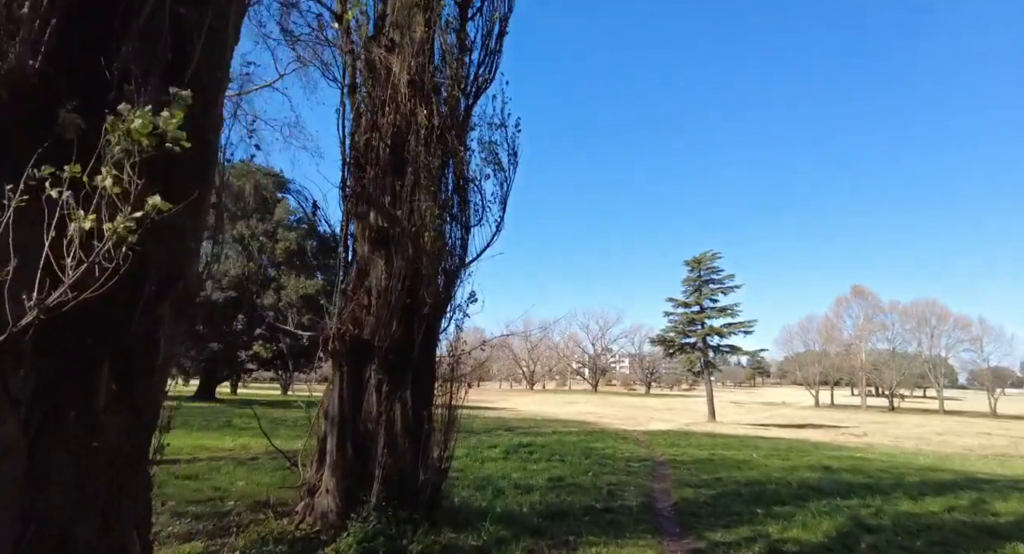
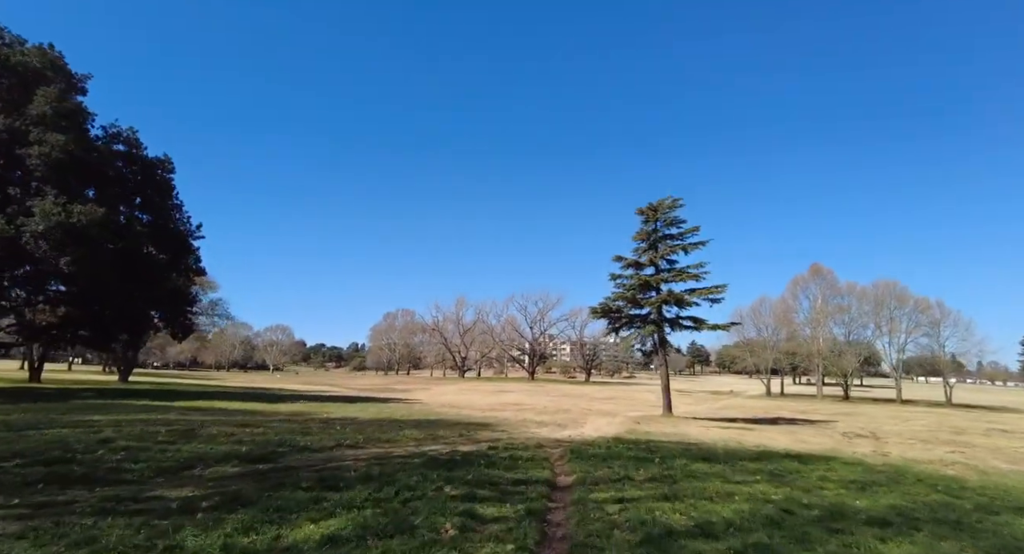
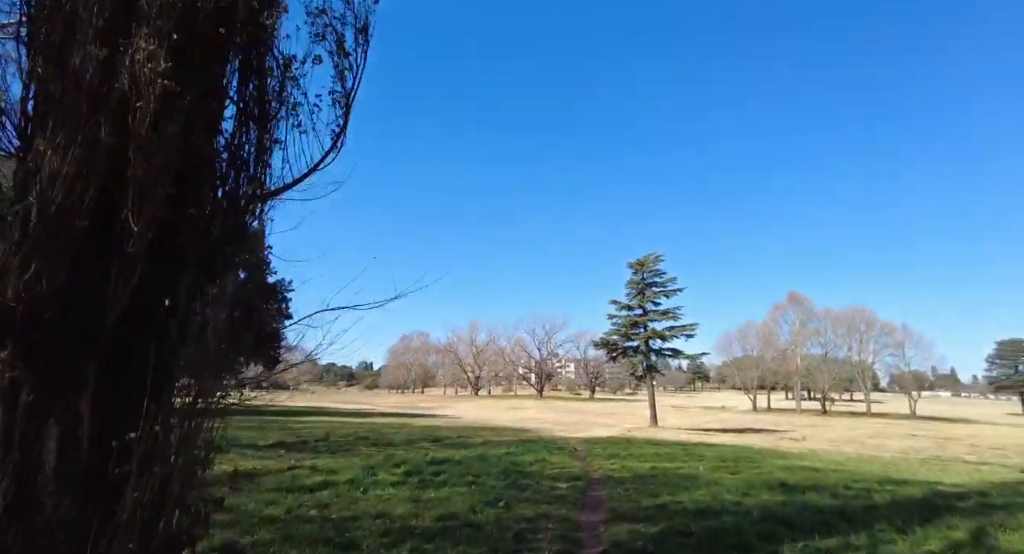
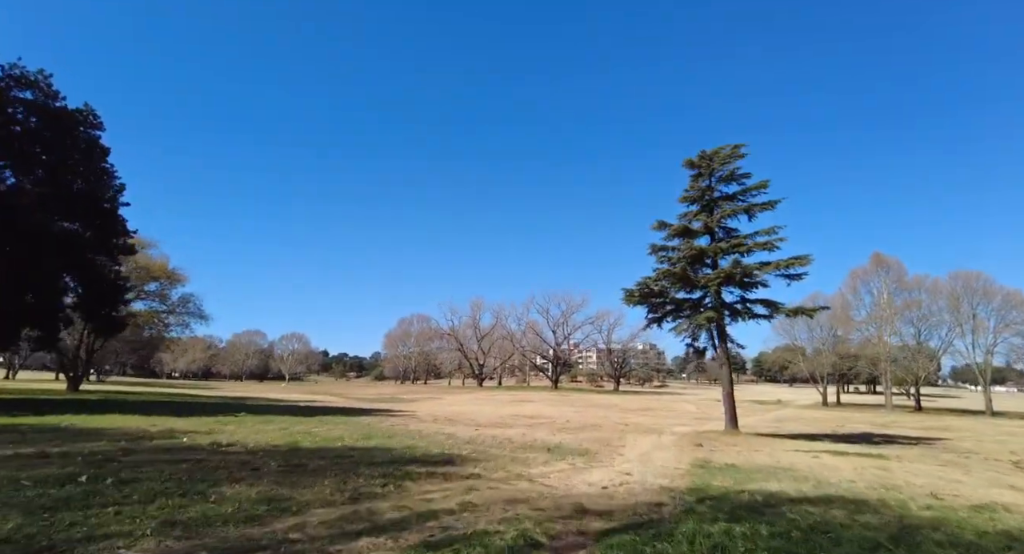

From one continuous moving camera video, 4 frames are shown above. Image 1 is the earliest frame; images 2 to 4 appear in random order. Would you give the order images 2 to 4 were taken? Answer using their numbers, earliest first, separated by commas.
3, 2, 4
